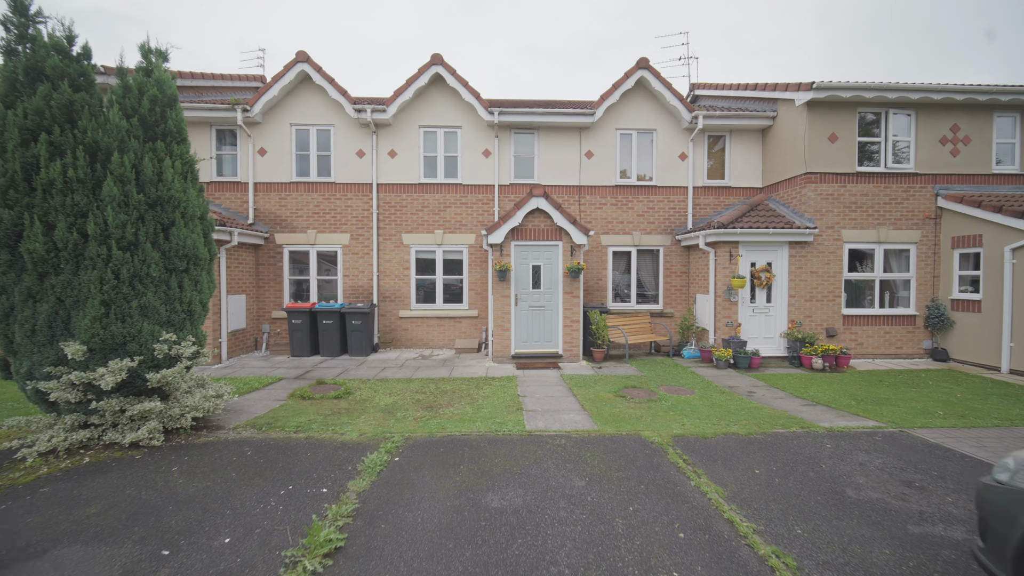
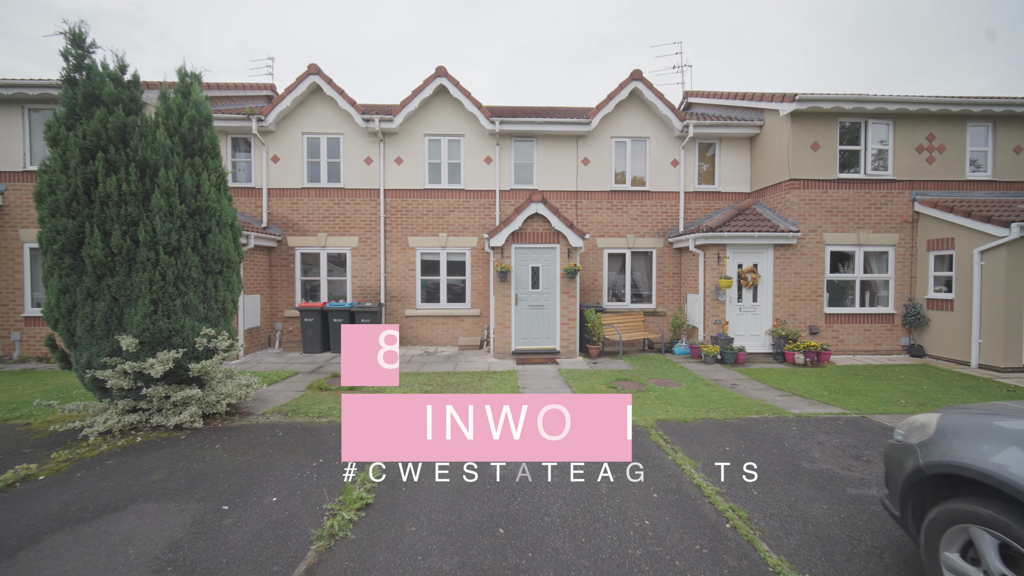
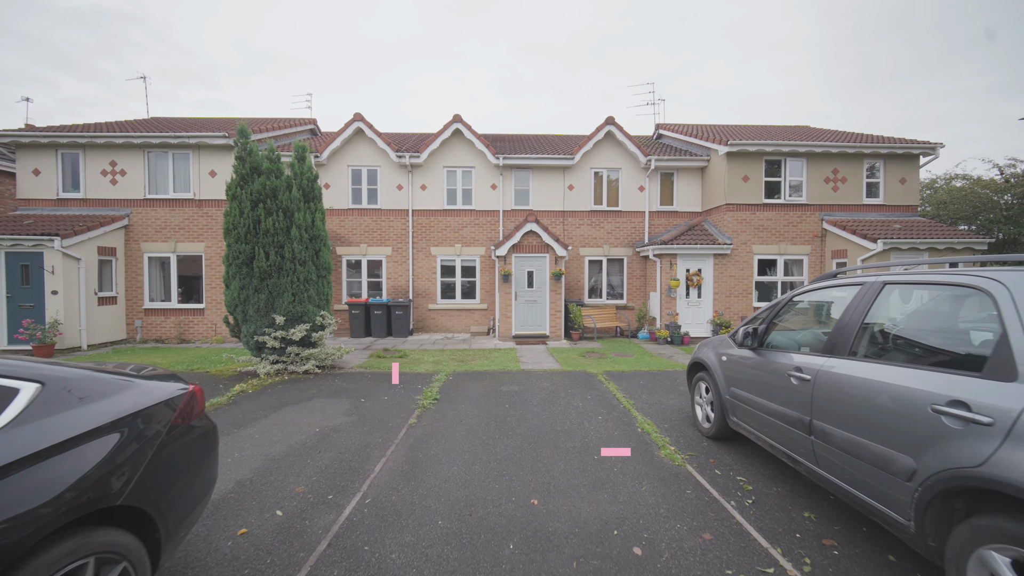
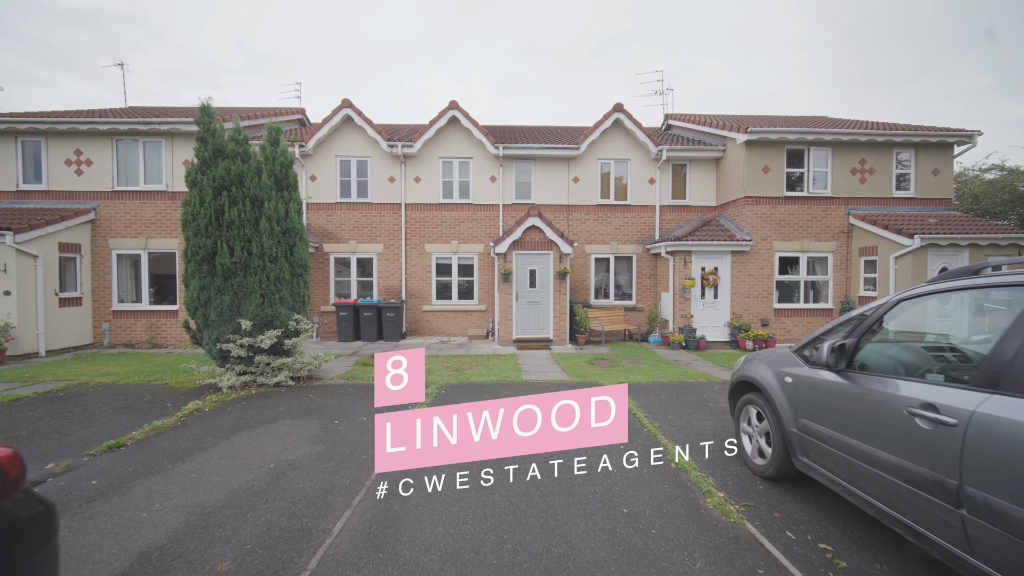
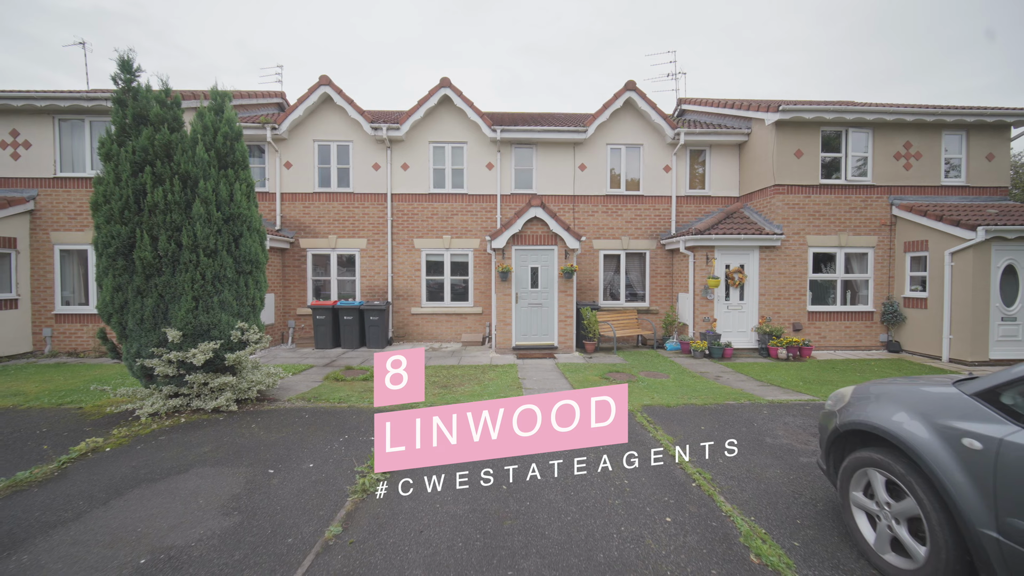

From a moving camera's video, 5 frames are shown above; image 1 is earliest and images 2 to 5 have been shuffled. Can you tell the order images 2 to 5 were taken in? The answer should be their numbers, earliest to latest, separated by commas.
2, 5, 4, 3
